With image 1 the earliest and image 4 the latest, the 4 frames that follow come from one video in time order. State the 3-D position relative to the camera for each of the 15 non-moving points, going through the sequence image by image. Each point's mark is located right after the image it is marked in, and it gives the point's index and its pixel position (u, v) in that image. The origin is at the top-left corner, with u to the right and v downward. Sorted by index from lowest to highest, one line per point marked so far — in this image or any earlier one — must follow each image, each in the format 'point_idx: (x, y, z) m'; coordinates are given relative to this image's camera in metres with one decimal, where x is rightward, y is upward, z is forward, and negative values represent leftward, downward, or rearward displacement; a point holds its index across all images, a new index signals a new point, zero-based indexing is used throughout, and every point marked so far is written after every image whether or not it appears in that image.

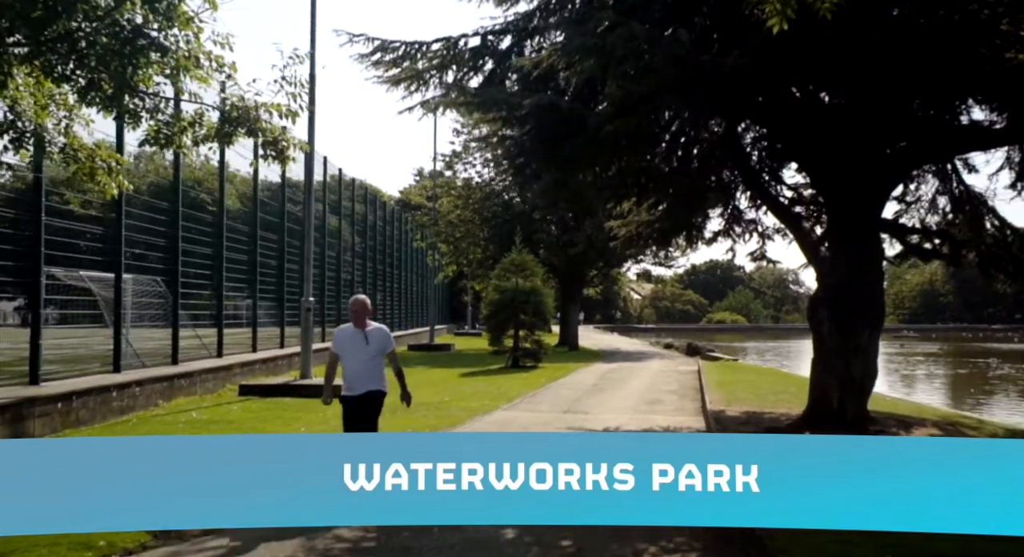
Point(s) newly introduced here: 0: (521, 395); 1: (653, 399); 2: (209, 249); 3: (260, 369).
0: (+0.2, -2.2, +15.6) m
1: (+2.7, -2.3, +15.3) m
2: (-6.9, +0.7, +18.6) m
3: (-5.9, -2.2, +19.1) m
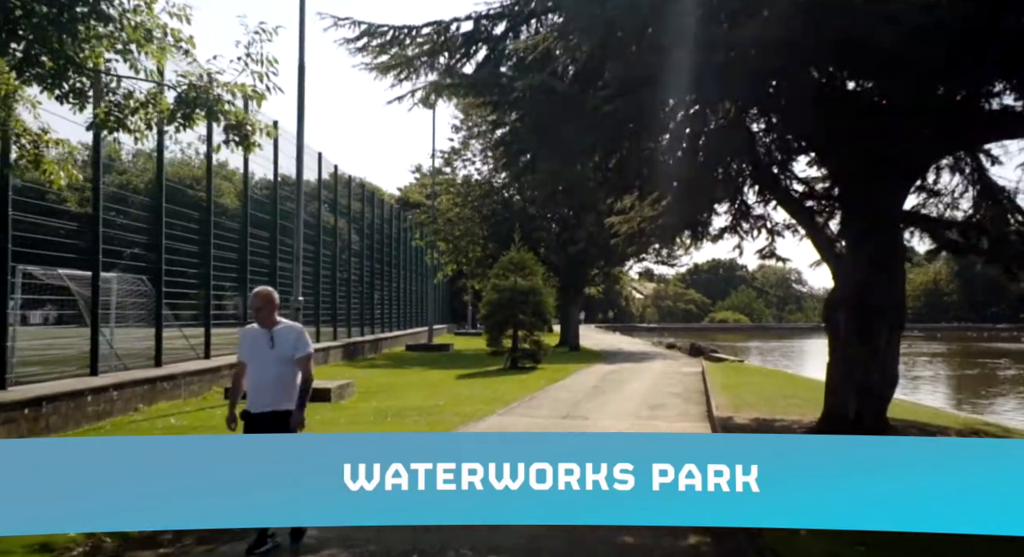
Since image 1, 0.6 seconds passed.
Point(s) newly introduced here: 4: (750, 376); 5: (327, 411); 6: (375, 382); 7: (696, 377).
0: (+0.2, -2.2, +15.0) m
1: (+2.6, -2.2, +14.6) m
2: (-7.0, +0.7, +18.0) m
3: (-5.9, -2.1, +18.5) m
4: (+5.0, -2.1, +17.2) m
5: (-3.1, -2.2, +13.6) m
6: (-3.2, -2.4, +18.8) m
7: (+4.3, -2.3, +19.2) m
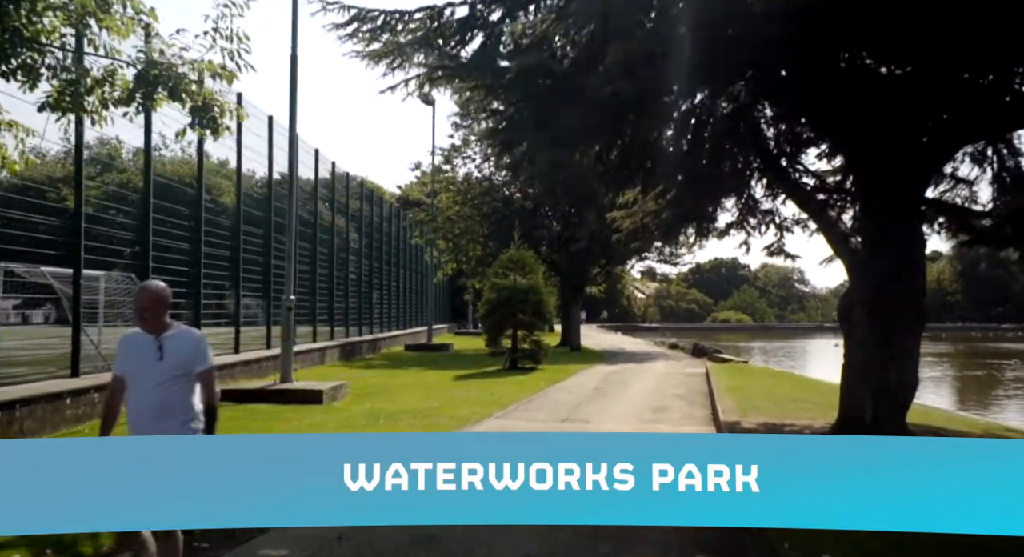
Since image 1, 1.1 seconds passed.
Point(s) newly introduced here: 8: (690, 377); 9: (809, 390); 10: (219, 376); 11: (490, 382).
0: (+0.1, -2.2, +14.5) m
1: (+2.6, -2.2, +14.2) m
2: (-7.0, +0.7, +17.5) m
3: (-6.0, -2.1, +18.1) m
4: (+5.0, -2.0, +16.7) m
5: (-3.1, -2.2, +13.2) m
6: (-3.2, -2.4, +18.3) m
7: (+4.3, -2.3, +18.7) m
8: (+4.2, -2.4, +19.4) m
9: (+5.0, -1.9, +13.9) m
10: (-5.9, -2.0, +16.5) m
11: (-0.5, -2.3, +18.0) m
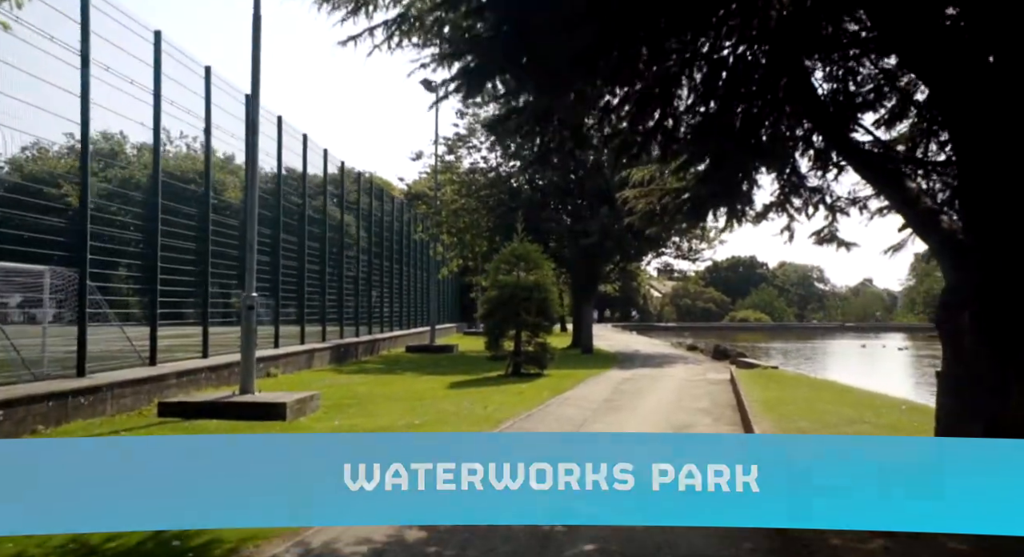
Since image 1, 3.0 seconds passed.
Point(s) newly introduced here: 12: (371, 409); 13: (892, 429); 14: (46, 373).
0: (+0.1, -2.1, +12.5) m
1: (+2.5, -2.1, +12.0) m
2: (-7.0, +0.8, +15.6) m
3: (-5.9, -2.0, +16.1) m
4: (+5.0, -1.9, +14.6) m
5: (-3.2, -2.1, +11.1) m
6: (-3.2, -2.3, +16.3) m
7: (+4.3, -2.2, +16.6) m
8: (+4.3, -2.3, +17.2) m
9: (+5.0, -1.8, +11.7) m
10: (-6.0, -1.9, +14.5) m
11: (-0.5, -2.2, +15.9) m
12: (-2.4, -2.2, +13.6) m
13: (+4.6, -1.8, +9.9) m
14: (-7.2, -1.5, +12.7) m
